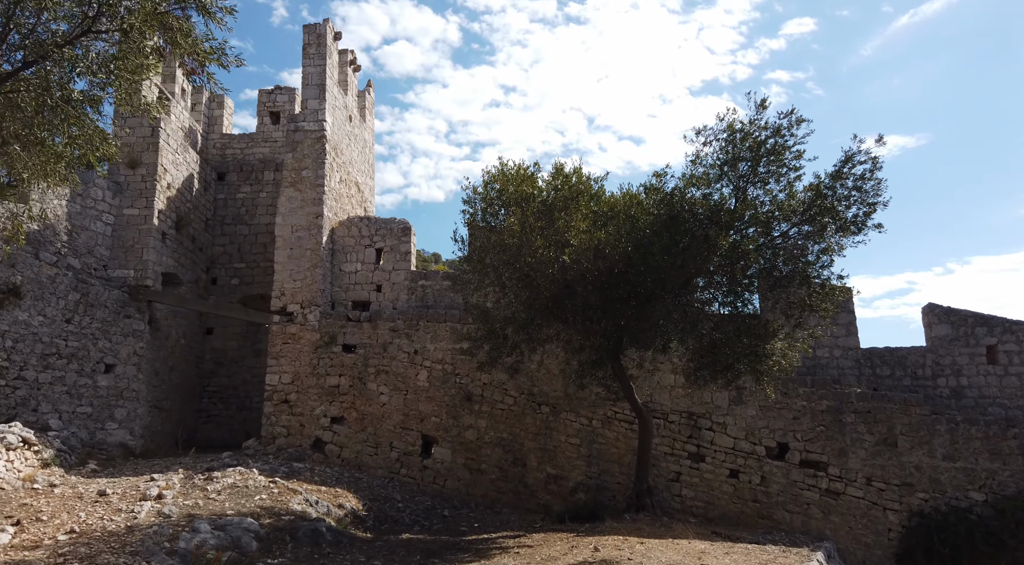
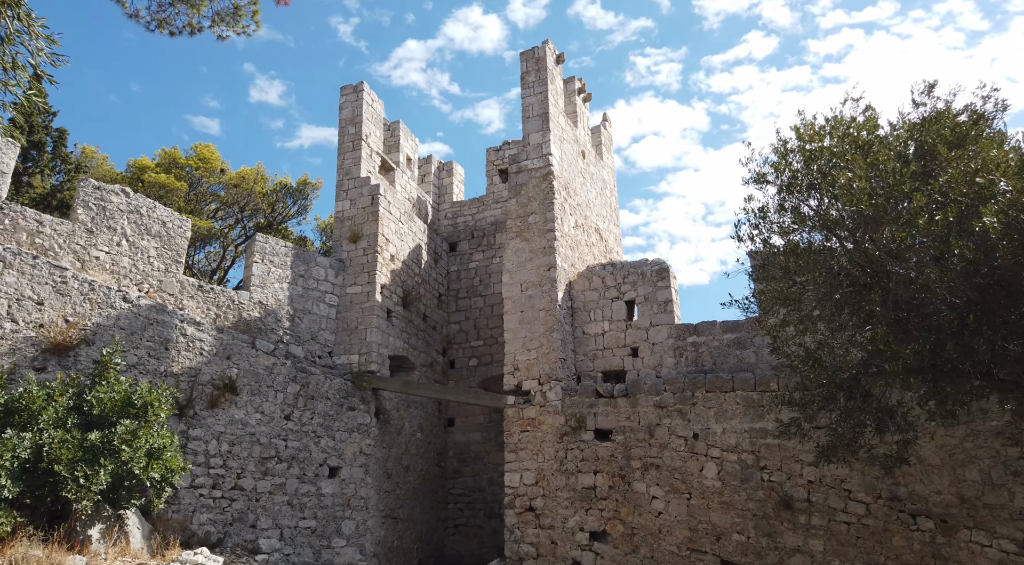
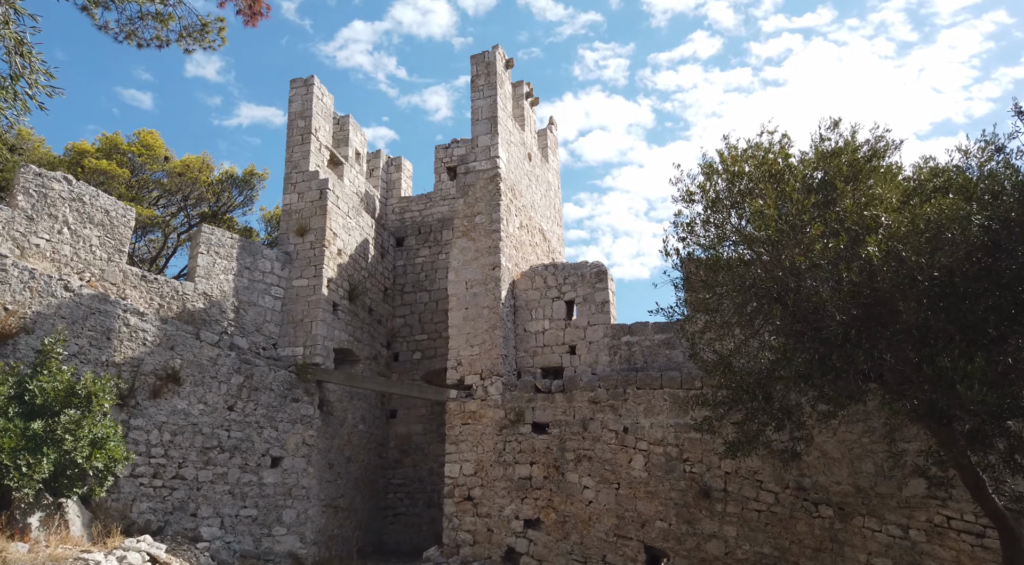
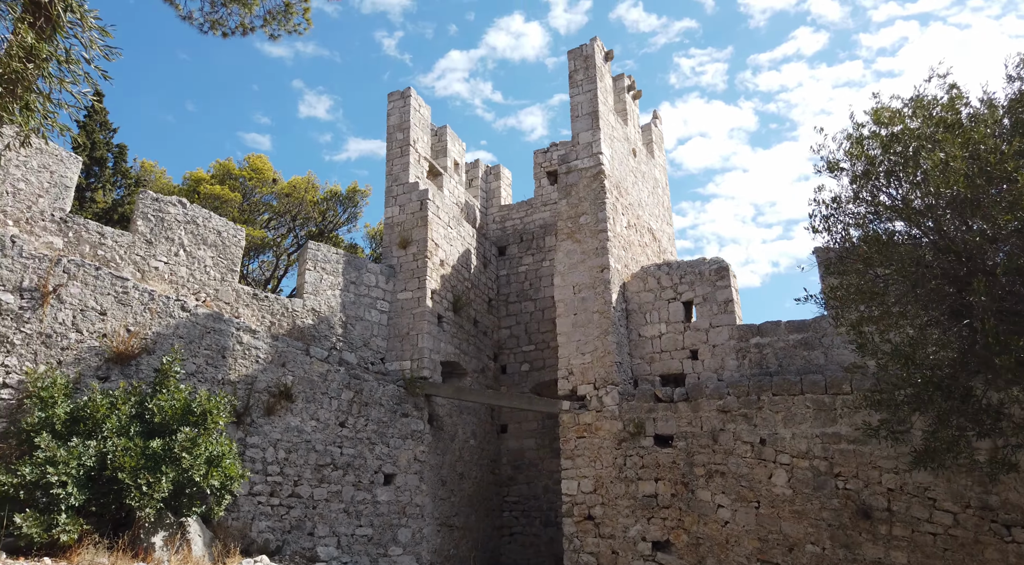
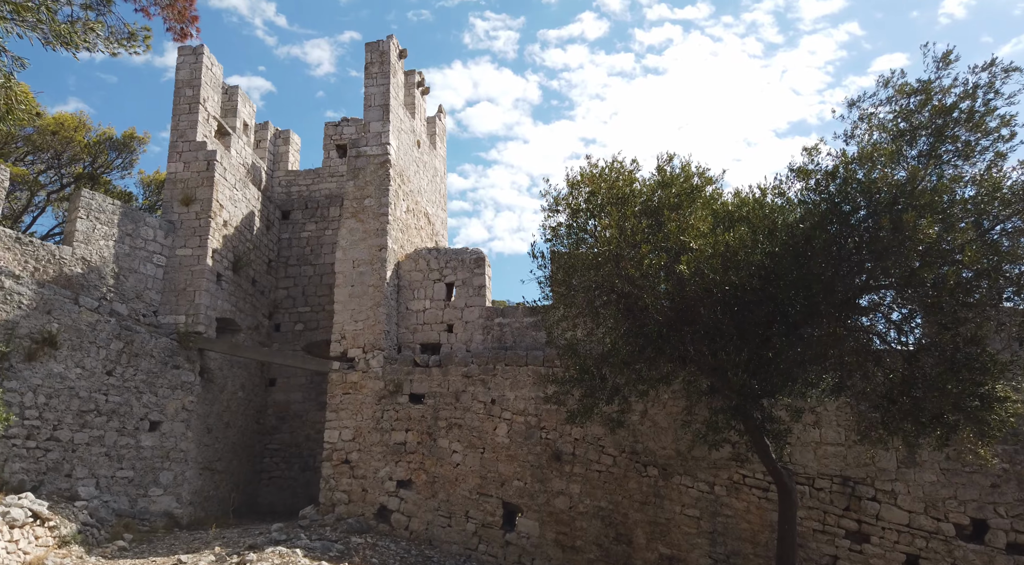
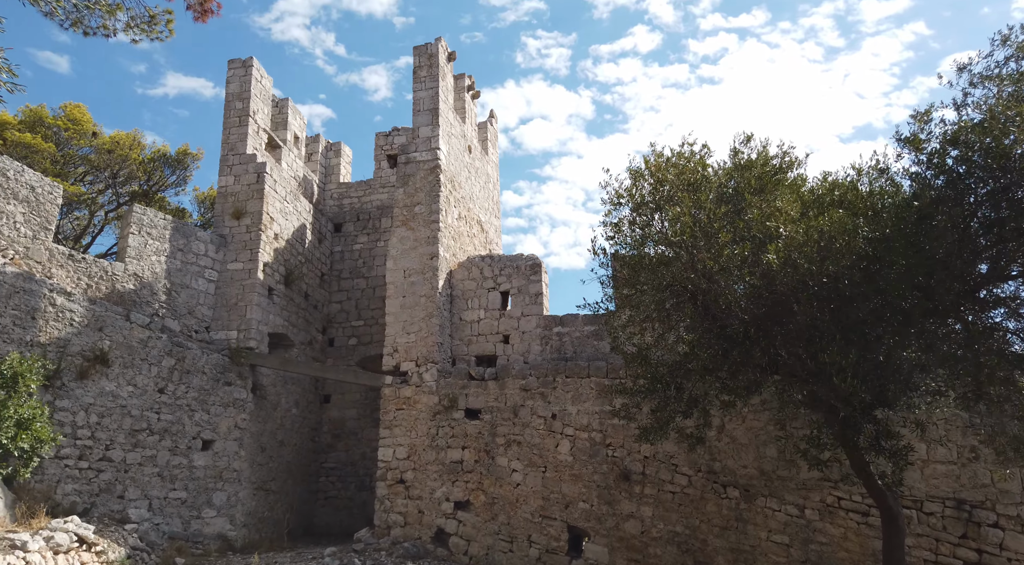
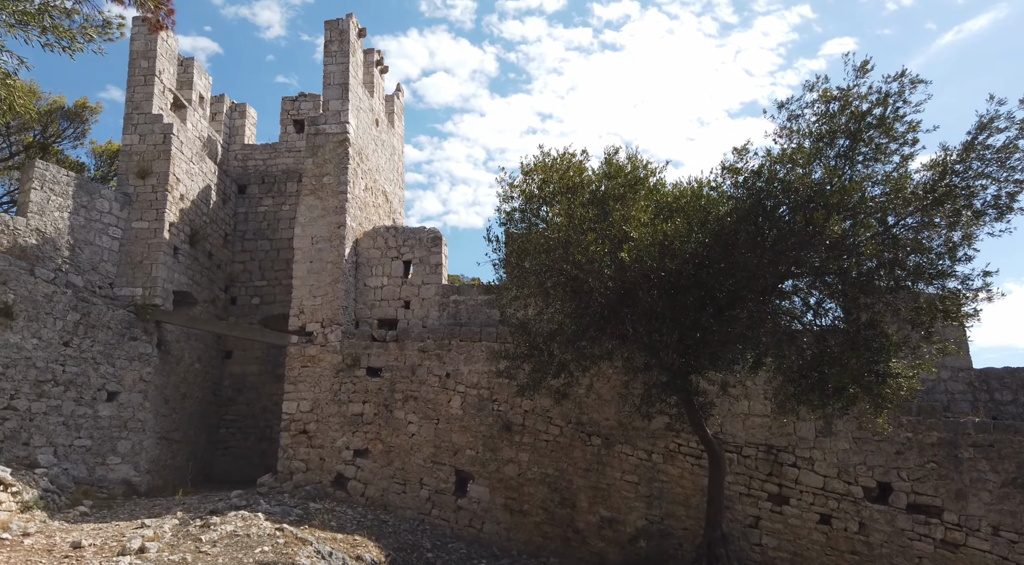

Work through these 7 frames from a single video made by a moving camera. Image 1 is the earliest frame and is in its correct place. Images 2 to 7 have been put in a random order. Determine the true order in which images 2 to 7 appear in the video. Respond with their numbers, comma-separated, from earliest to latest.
7, 5, 6, 3, 2, 4
